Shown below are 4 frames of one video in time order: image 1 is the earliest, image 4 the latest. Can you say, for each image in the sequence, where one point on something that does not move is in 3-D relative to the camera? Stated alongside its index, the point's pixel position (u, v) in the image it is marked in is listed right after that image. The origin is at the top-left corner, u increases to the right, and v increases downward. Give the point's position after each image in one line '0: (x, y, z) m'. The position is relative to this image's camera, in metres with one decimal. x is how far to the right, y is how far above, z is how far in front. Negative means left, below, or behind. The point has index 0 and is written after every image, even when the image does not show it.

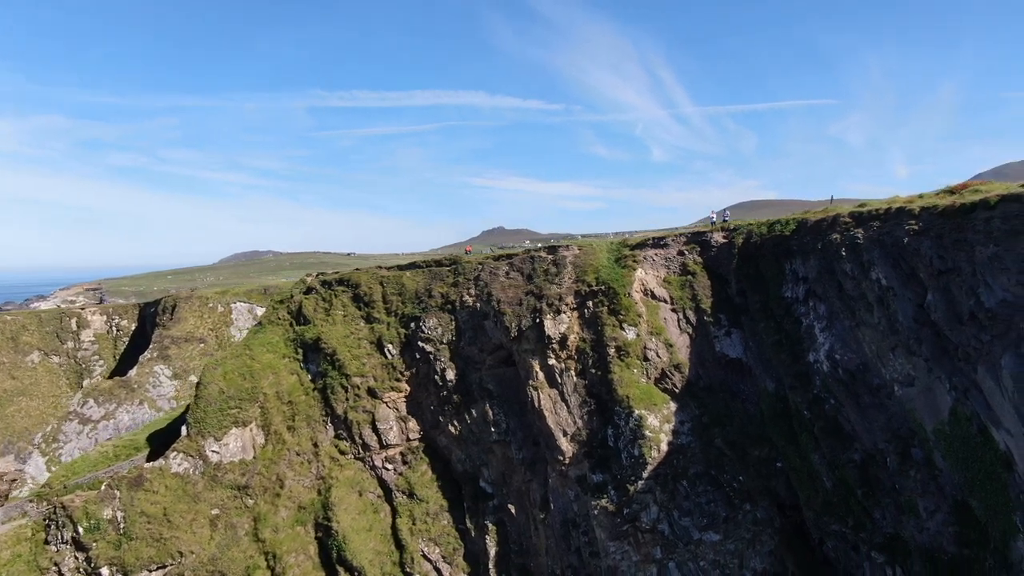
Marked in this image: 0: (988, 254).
0: (+17.9, +1.3, +20.4) m
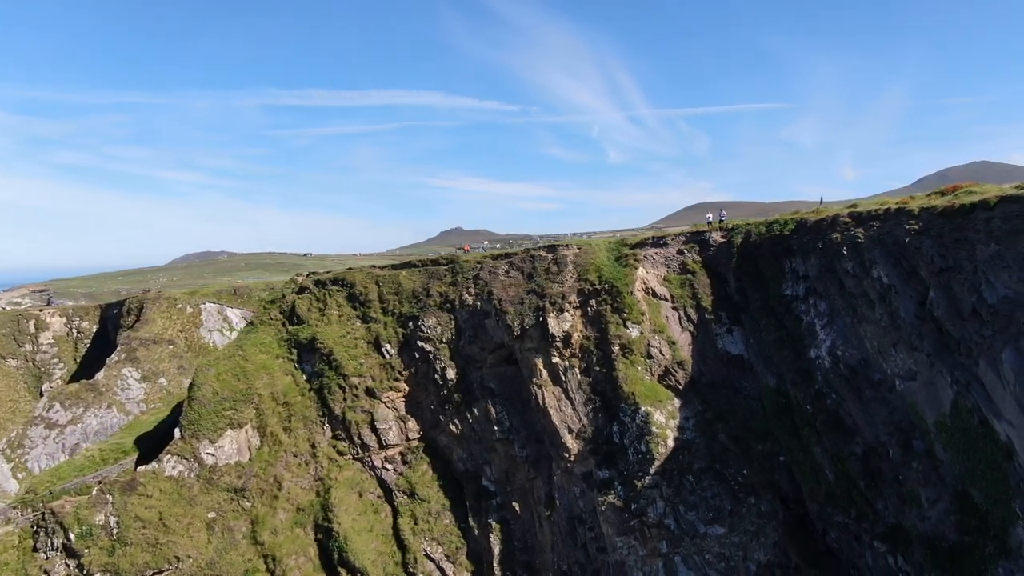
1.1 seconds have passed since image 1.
0: (+18.6, +1.4, +21.3) m
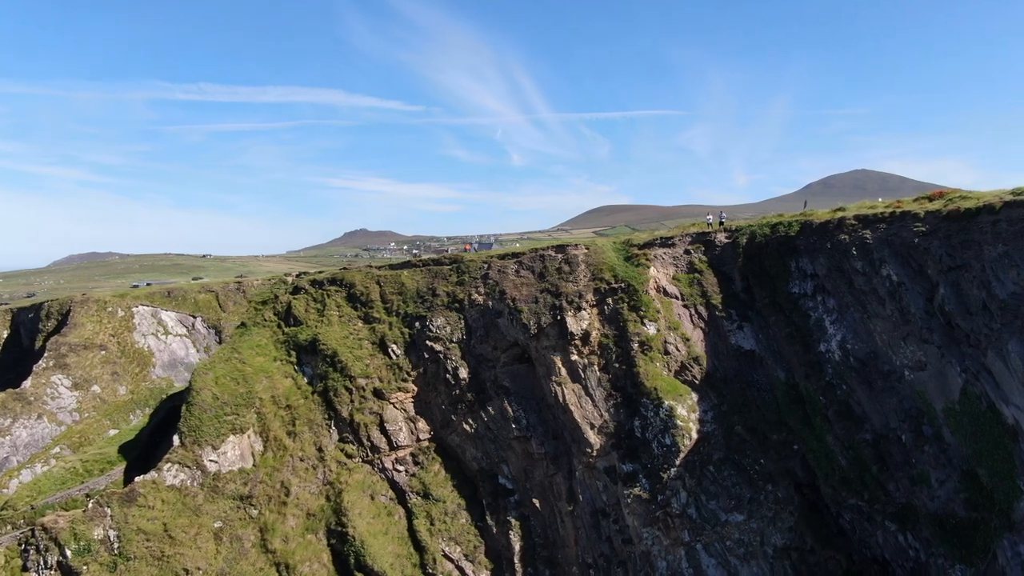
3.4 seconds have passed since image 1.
0: (+20.6, +1.5, +23.4) m
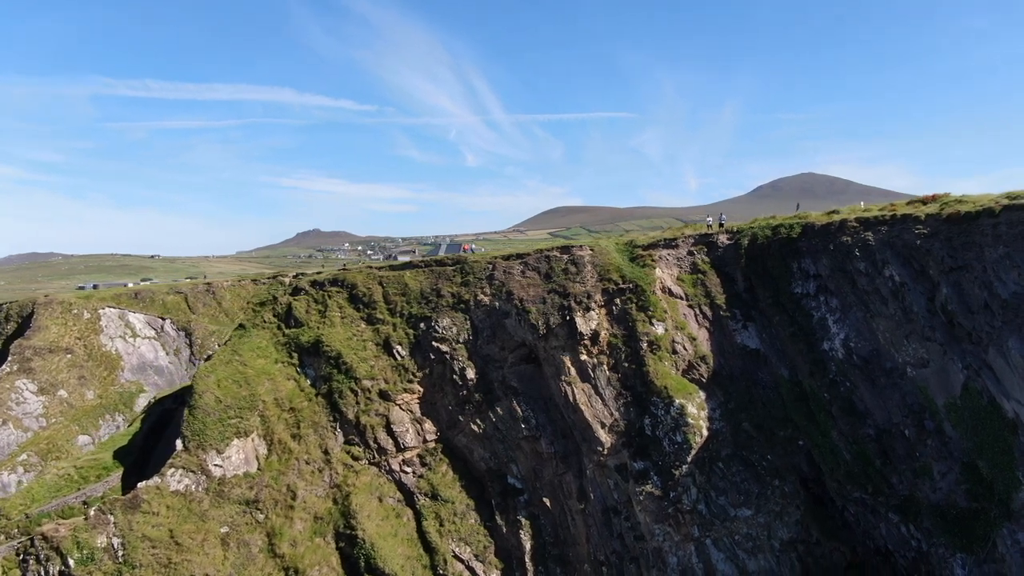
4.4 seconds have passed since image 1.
0: (+21.6, +1.5, +24.5) m
